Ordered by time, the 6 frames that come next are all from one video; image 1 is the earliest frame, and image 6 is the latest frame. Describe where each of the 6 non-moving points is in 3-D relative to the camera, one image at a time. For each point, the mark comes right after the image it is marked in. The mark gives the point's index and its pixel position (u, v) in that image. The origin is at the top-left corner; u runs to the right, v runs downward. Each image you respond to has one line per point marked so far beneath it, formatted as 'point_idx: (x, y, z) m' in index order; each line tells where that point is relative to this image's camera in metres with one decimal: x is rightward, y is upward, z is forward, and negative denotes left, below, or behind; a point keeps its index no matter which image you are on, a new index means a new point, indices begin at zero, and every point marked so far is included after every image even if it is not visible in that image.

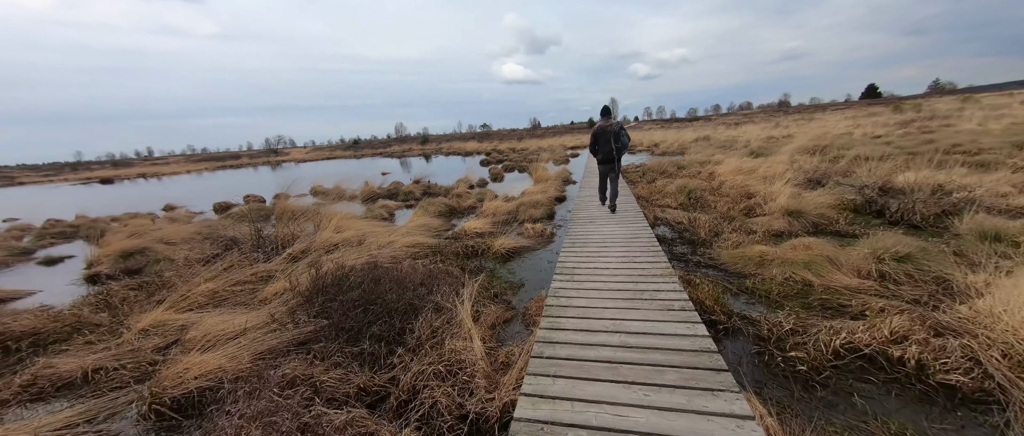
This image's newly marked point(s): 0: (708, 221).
0: (+4.0, 0.0, +7.0) m
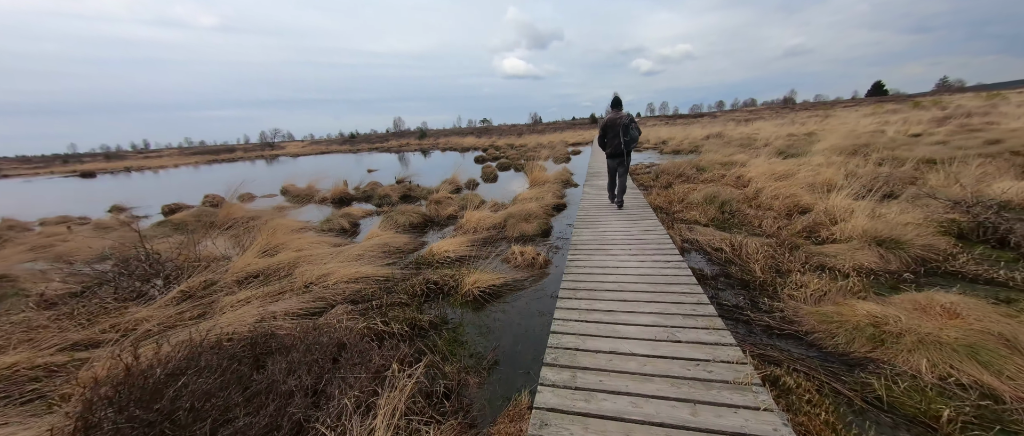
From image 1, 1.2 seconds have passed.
0: (+3.7, -0.4, +5.1) m
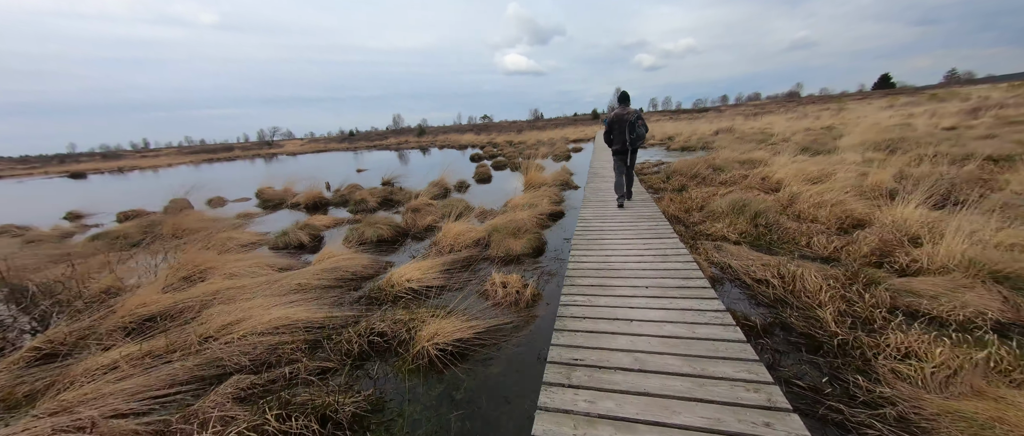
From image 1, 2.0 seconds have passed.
0: (+3.4, -0.7, +3.7) m
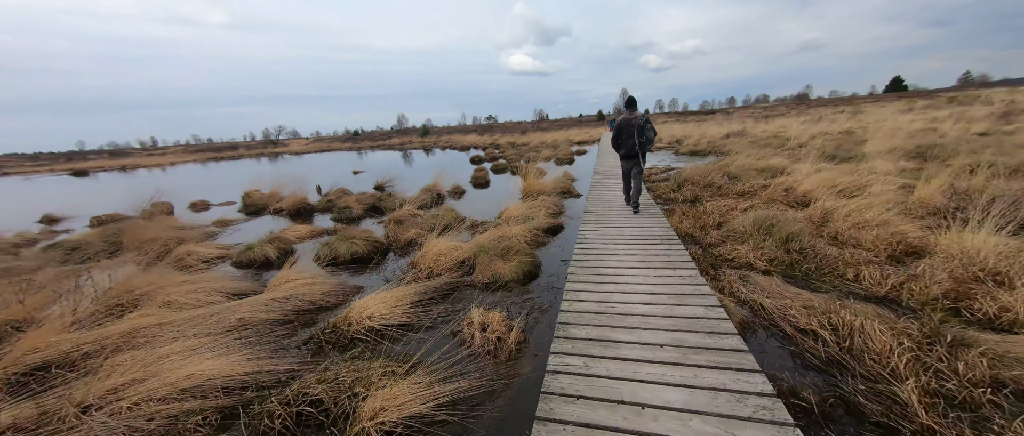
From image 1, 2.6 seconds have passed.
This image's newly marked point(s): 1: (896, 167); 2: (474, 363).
0: (+3.2, -1.0, +2.9) m
1: (+10.1, +1.4, +8.9) m
2: (-0.4, -1.4, +3.3) m
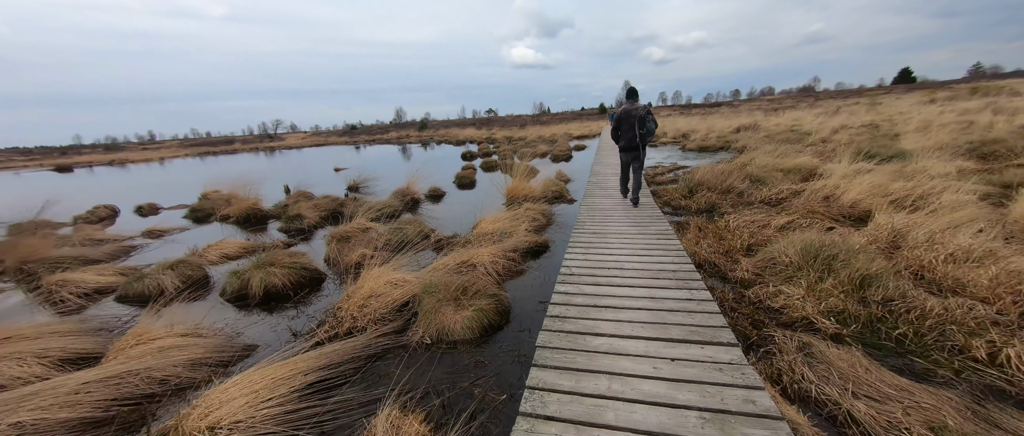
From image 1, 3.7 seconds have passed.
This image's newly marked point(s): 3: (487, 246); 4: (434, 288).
0: (+2.7, -1.4, +1.4) m
1: (+9.6, +1.1, +7.3) m
2: (-0.9, -1.8, +1.8) m
3: (-0.4, -0.4, +5.7) m
4: (-0.9, -0.9, +4.1) m
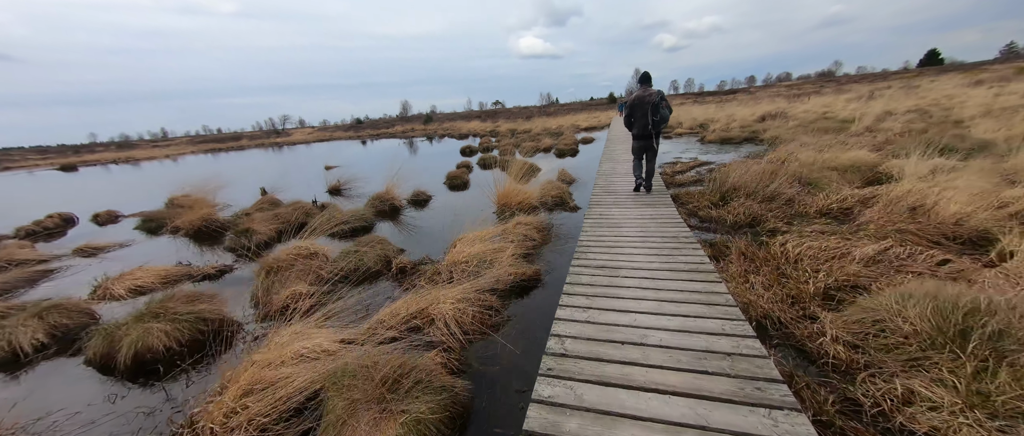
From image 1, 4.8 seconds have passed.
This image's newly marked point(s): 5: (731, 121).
0: (+2.3, -1.8, -0.1) m
1: (+9.3, +0.9, +5.6) m
2: (-1.2, -2.2, +0.4) m
3: (-0.7, -0.8, +4.3) m
4: (-1.2, -1.2, +2.7) m
5: (+12.4, +5.5, +19.4) m
